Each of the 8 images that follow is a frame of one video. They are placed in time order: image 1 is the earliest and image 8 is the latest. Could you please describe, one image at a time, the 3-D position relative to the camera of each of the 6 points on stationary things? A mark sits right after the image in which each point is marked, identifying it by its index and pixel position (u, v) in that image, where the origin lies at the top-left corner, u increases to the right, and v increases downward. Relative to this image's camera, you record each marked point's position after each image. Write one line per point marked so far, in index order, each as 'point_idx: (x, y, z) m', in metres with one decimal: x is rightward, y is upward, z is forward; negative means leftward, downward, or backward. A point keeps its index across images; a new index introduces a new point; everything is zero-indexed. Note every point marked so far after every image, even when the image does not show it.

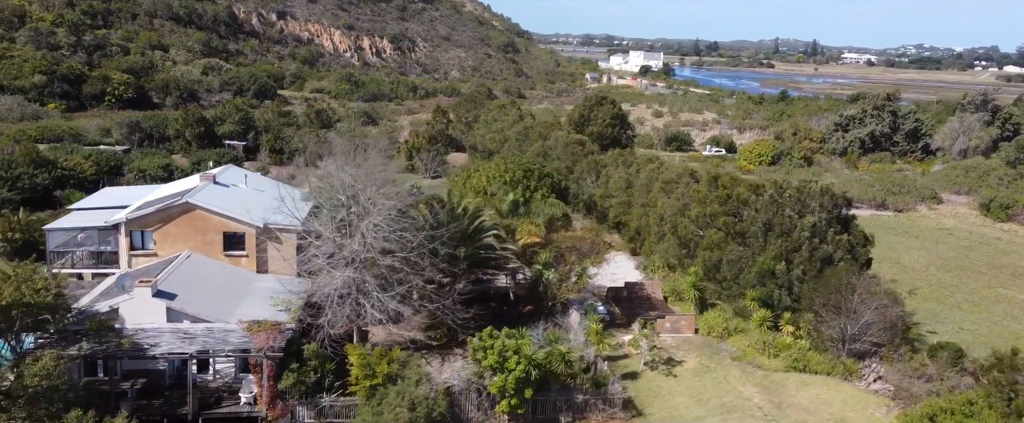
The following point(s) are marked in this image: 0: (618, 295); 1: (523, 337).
0: (+2.6, -2.1, +18.5) m
1: (+0.1, -2.2, +12.3) m
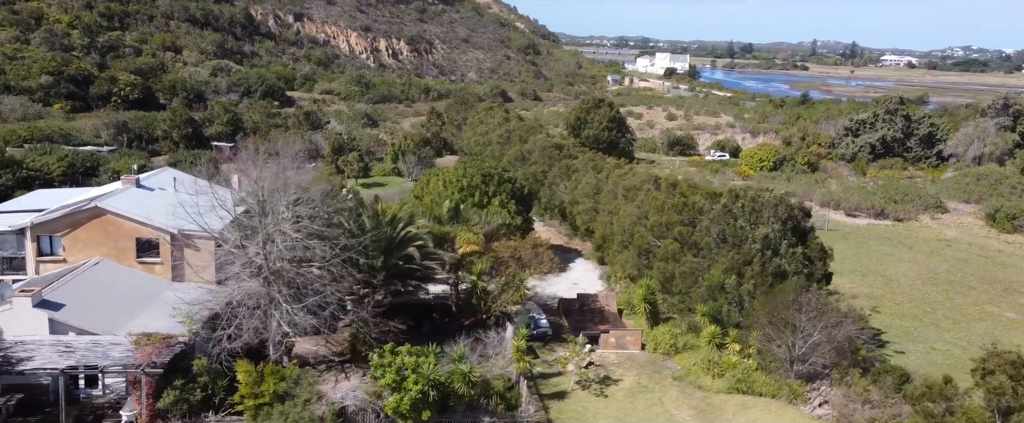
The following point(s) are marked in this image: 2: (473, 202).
0: (+1.4, -2.3, +17.7) m
1: (-1.4, -2.3, +11.7) m
2: (-1.0, +0.3, +19.7) m
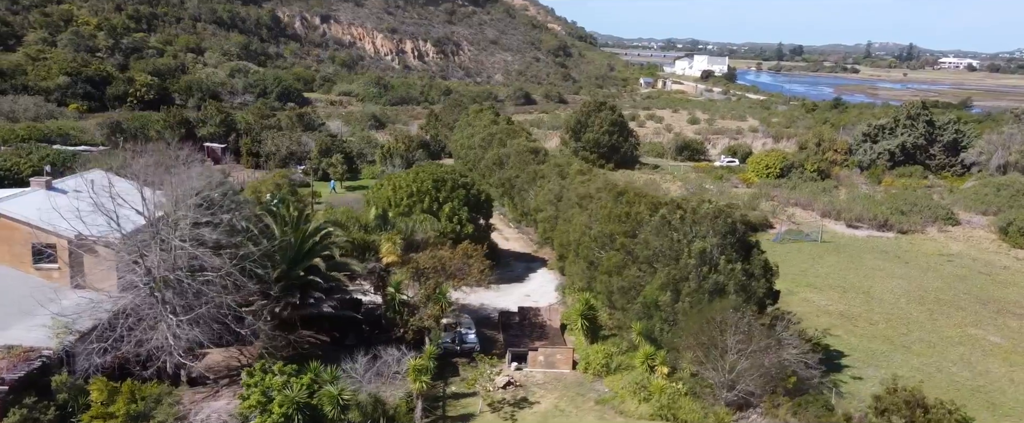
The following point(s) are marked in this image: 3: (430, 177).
0: (-0.1, -2.5, +16.9) m
1: (-3.2, -2.5, +11.0) m
2: (-2.3, +0.1, +19.0) m
3: (-2.2, +1.0, +19.7) m
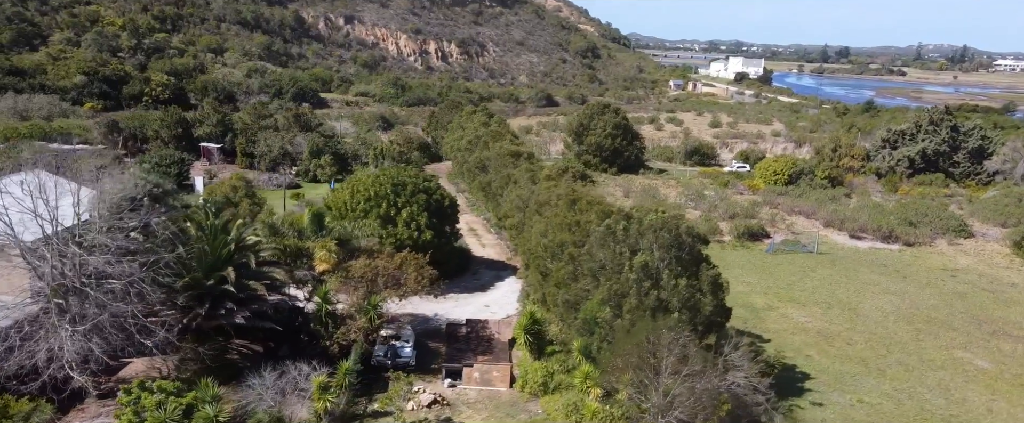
0: (-1.3, -2.7, +16.2) m
1: (-4.7, -2.6, +10.5) m
2: (-3.4, 0.0, +18.4) m
3: (-3.2, +0.8, +19.1) m
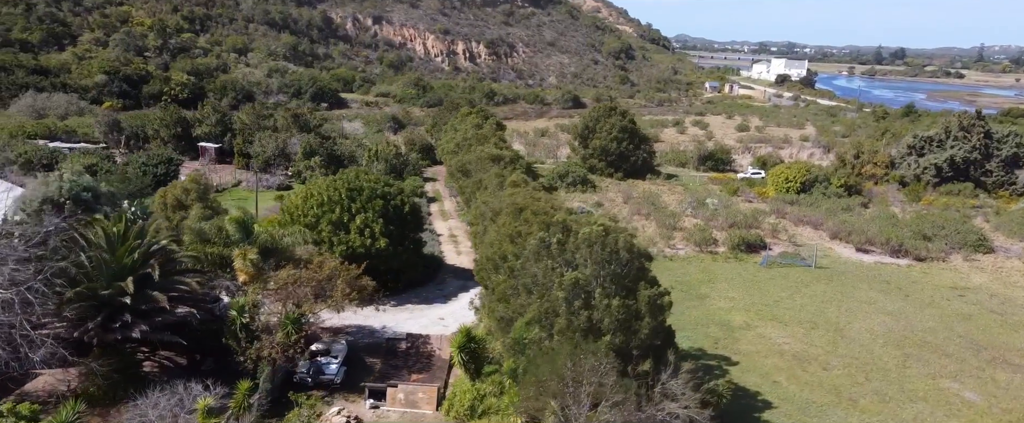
0: (-2.5, -2.9, +15.4) m
1: (-6.2, -2.7, +9.9) m
2: (-4.4, -0.2, +17.7) m
3: (-4.1, +0.7, +18.4) m
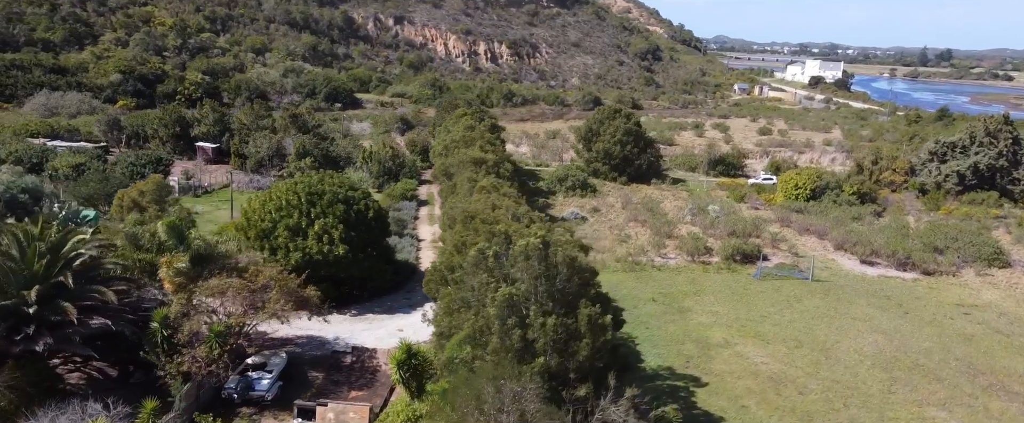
0: (-3.5, -3.0, +14.7) m
1: (-7.4, -2.8, +9.3) m
2: (-5.3, -0.3, +17.1) m
3: (-5.0, +0.5, +17.7) m
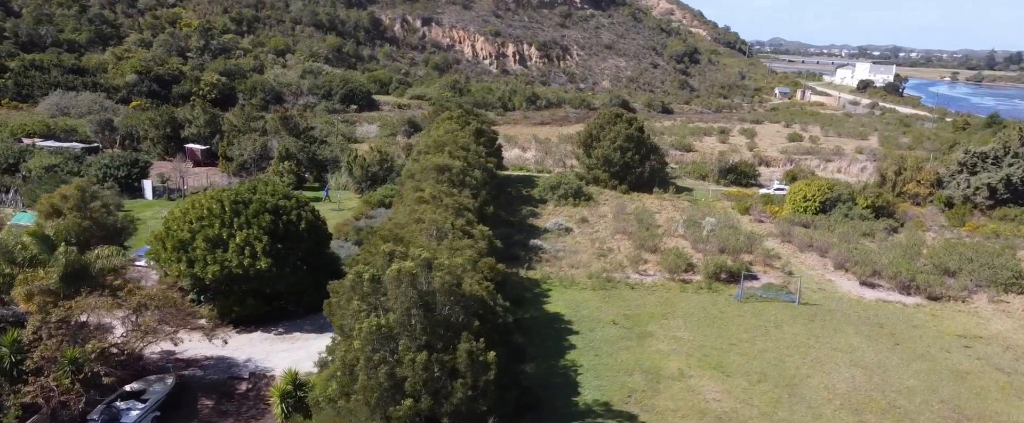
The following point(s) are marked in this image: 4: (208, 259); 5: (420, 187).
0: (-5.1, -3.3, +13.5) m
1: (-9.4, -3.0, +8.4) m
2: (-6.7, -0.5, +16.0) m
3: (-6.4, +0.3, +16.7) m
4: (-6.6, -1.0, +15.8) m
5: (-2.3, +0.6, +19.4) m
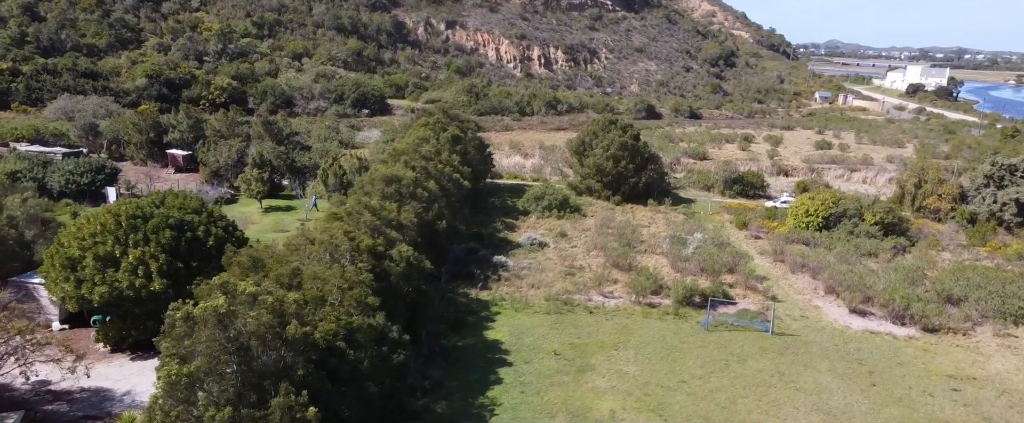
0: (-7.0, -3.6, +12.3) m
1: (-11.6, -3.2, +7.5) m
2: (-8.4, -0.8, +14.9) m
3: (-8.0, 0.0, +15.5) m
4: (-8.3, -1.4, +14.6) m
5: (-3.8, +0.2, +18.0) m
